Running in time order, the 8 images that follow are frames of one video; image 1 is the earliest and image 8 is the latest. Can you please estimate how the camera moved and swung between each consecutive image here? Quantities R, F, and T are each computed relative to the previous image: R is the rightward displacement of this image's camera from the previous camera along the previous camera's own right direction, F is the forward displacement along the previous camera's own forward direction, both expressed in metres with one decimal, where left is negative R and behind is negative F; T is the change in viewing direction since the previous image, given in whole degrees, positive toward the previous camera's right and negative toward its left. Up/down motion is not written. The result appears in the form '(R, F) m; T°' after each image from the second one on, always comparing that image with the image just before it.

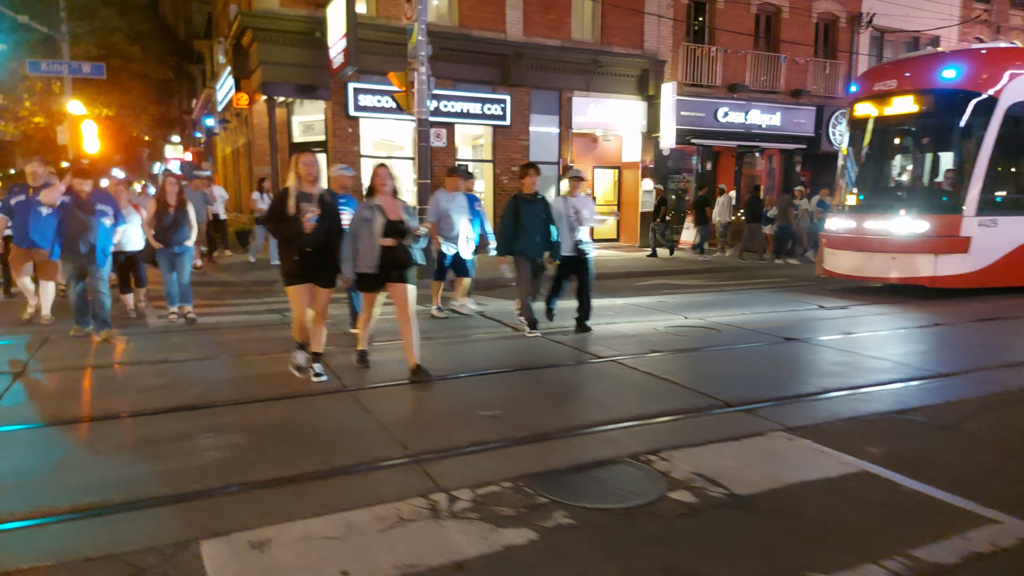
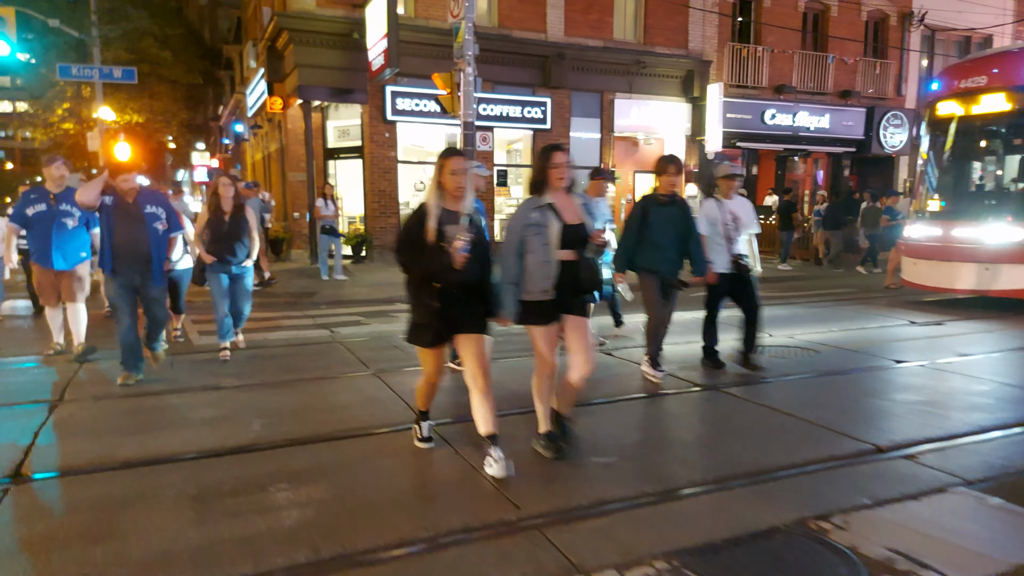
(-0.6, +0.7) m; -1°
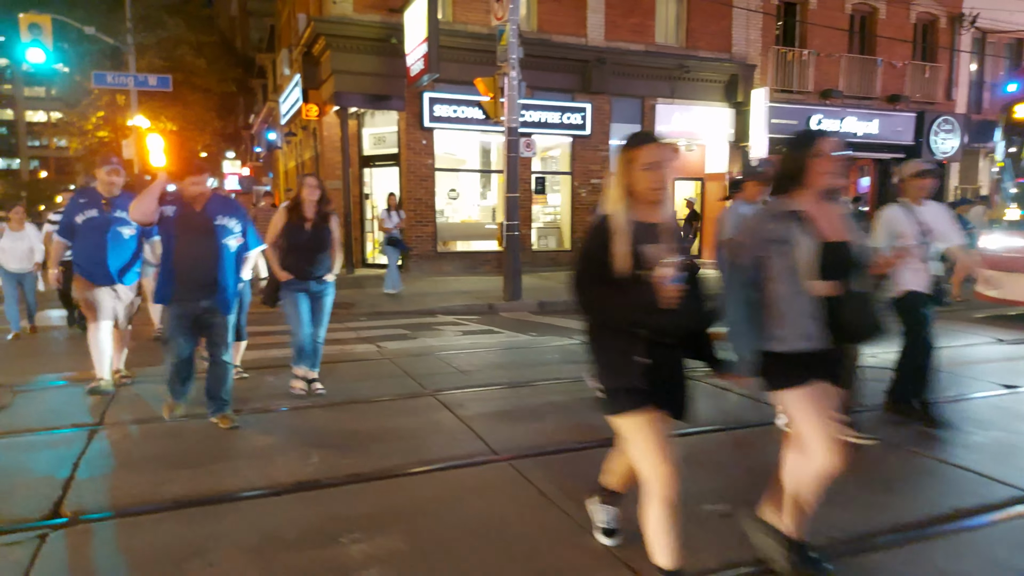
(-0.4, +0.5) m; -2°
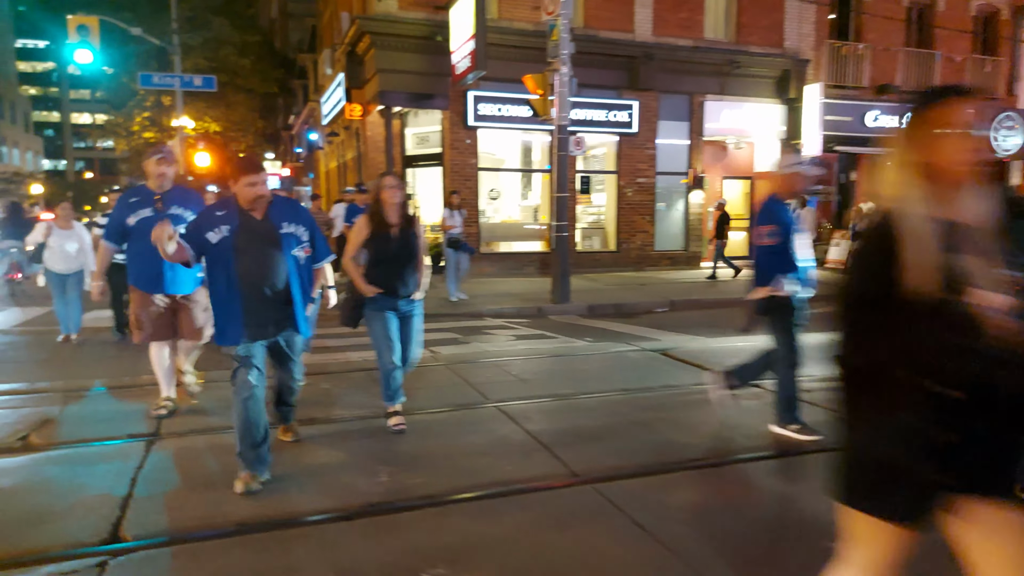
(-0.3, +0.3) m; -3°
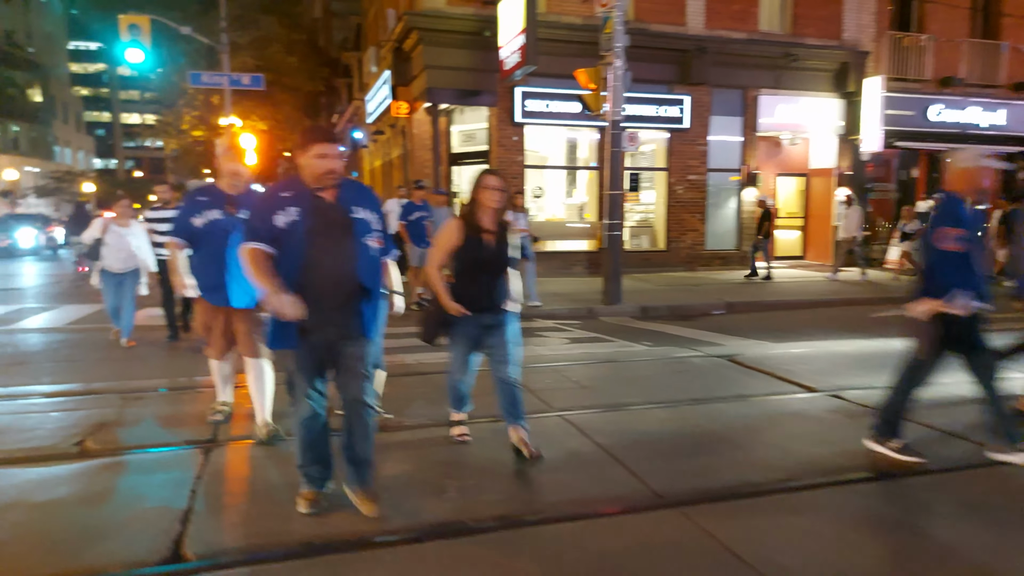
(-0.2, +0.3) m; -3°
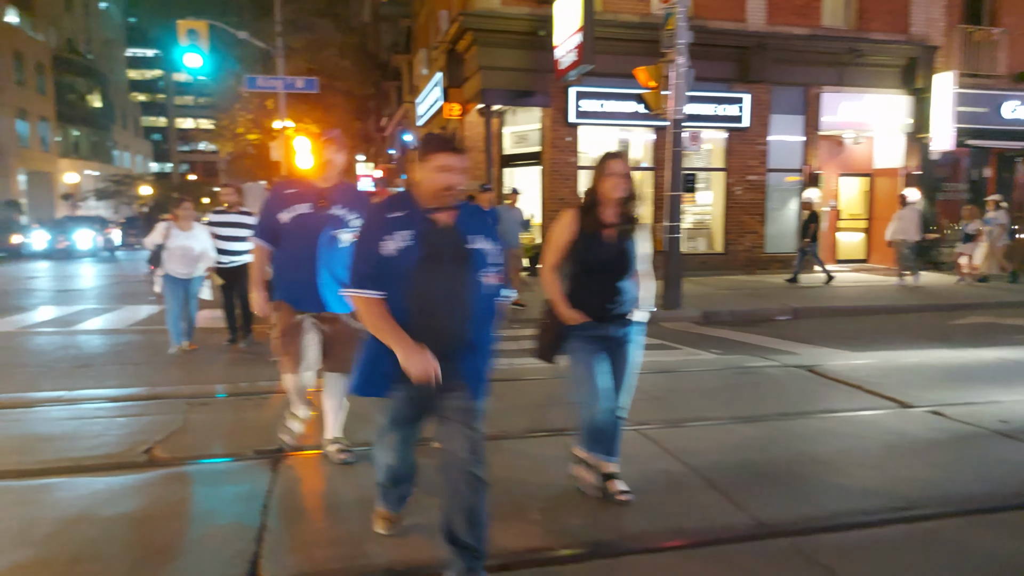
(-0.2, +0.2) m; -3°
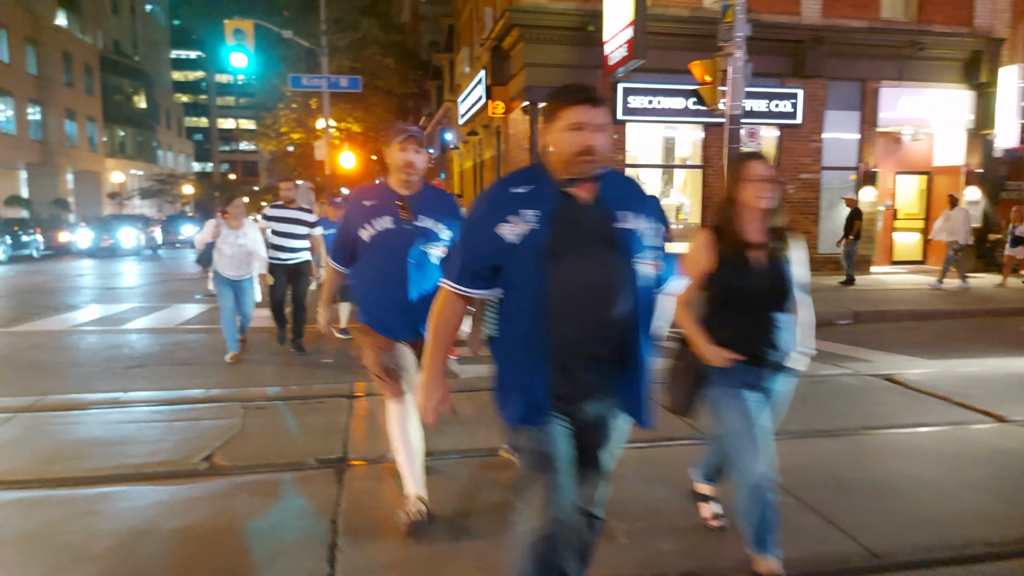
(-0.3, +0.3) m; -3°
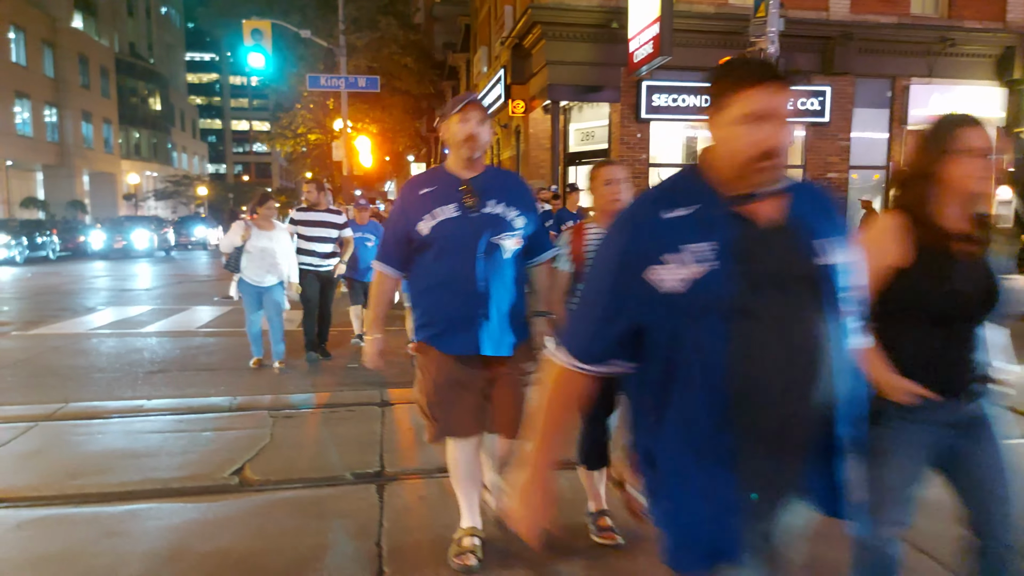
(-0.2, +0.3) m; -1°
